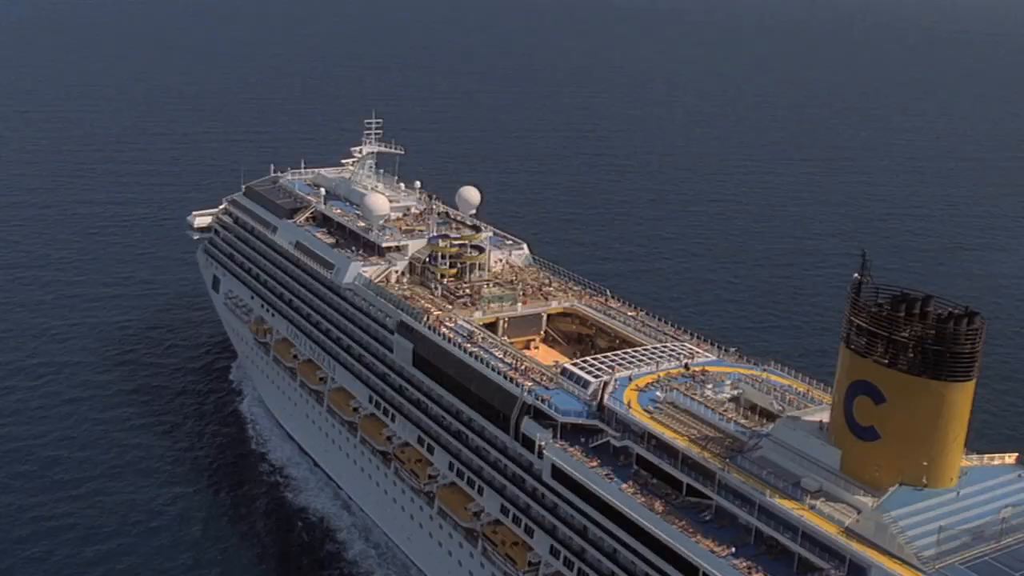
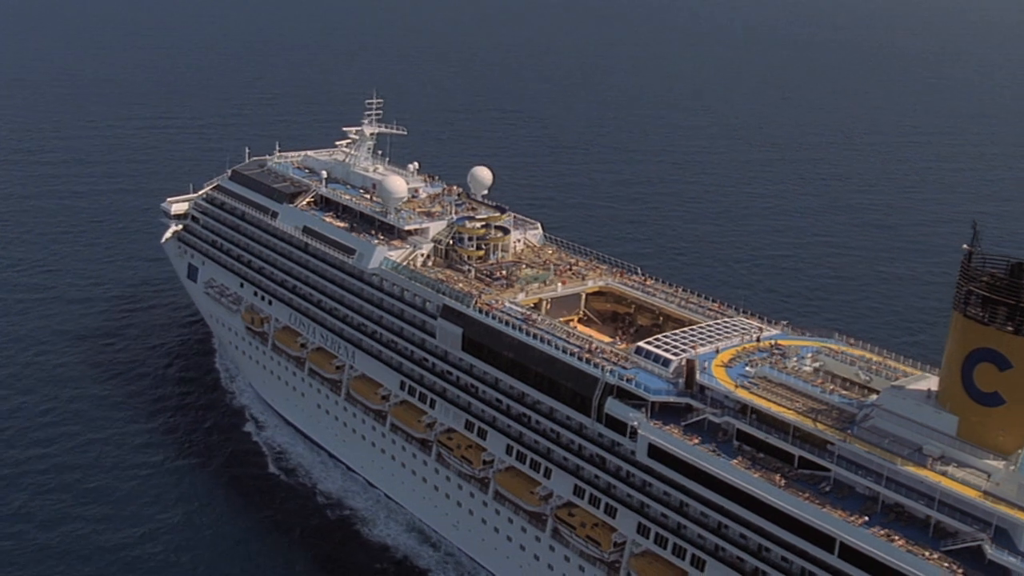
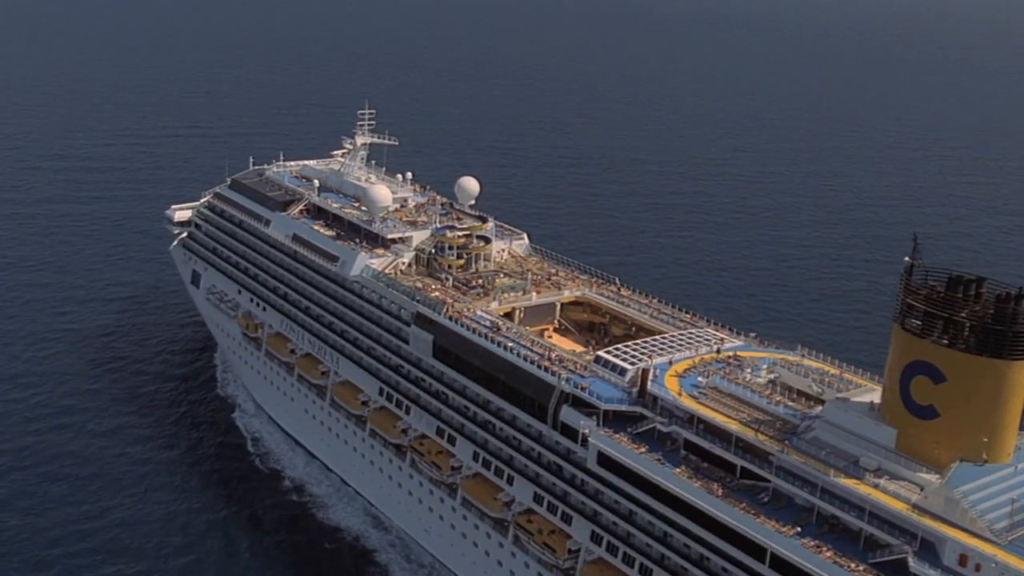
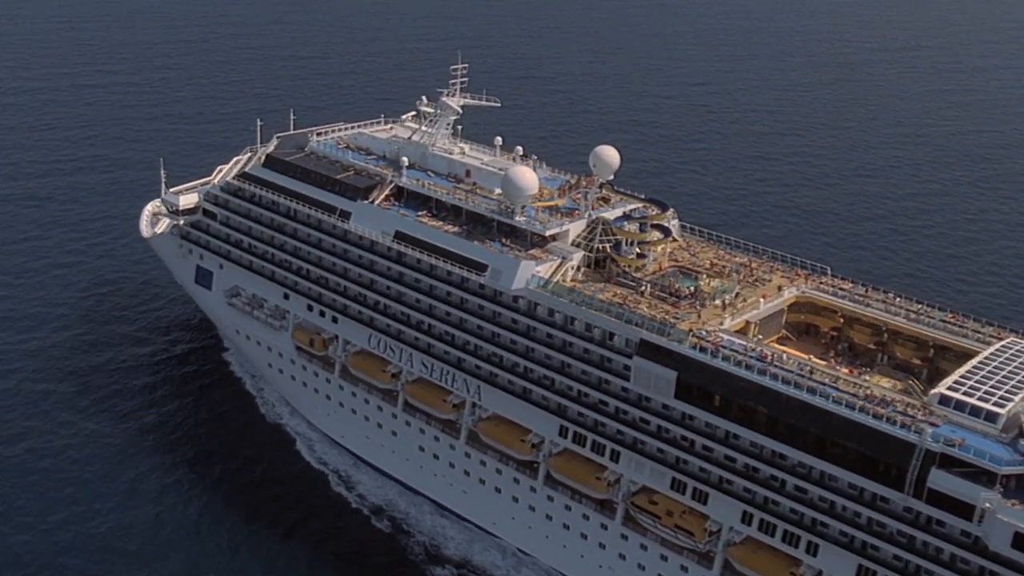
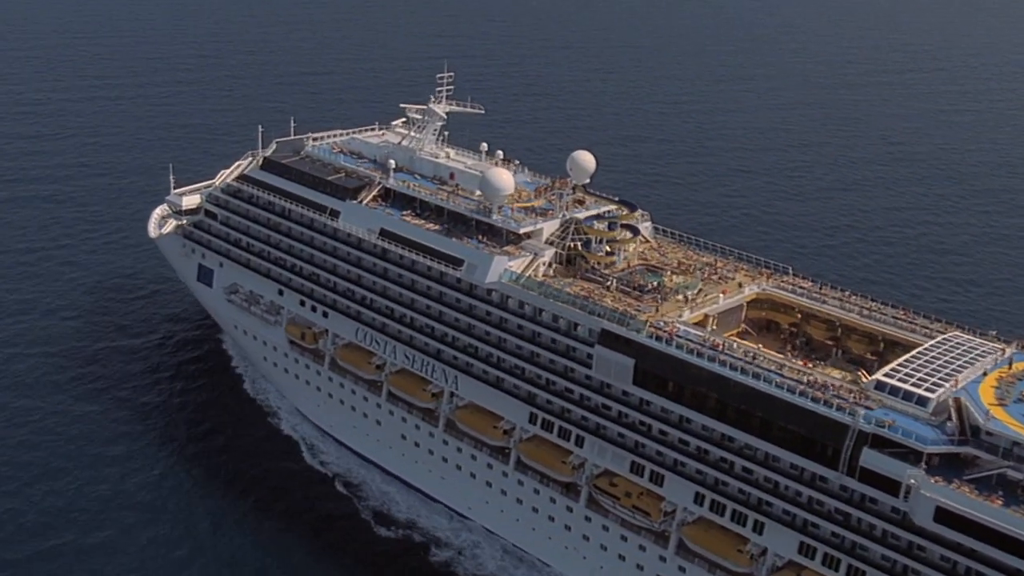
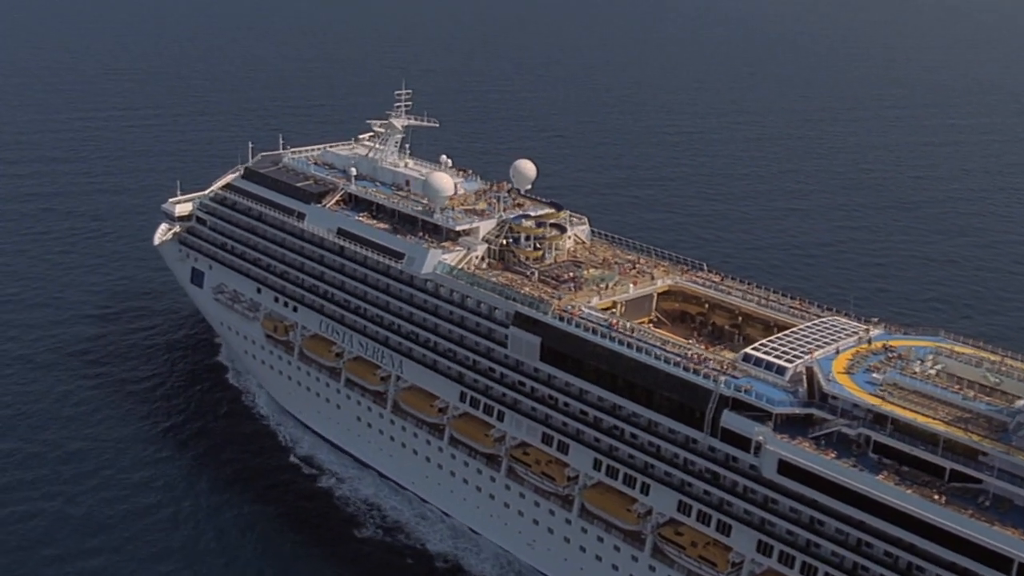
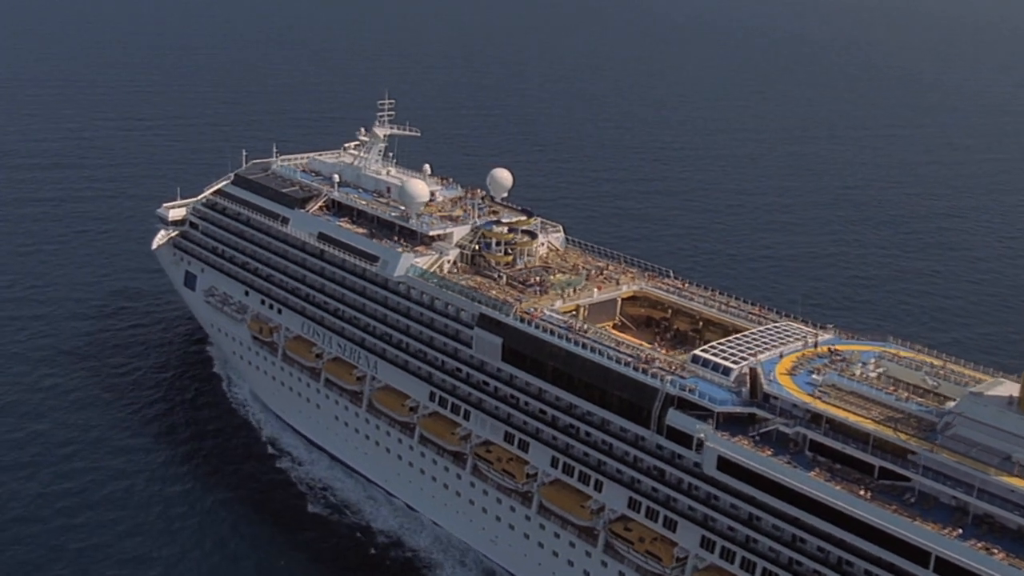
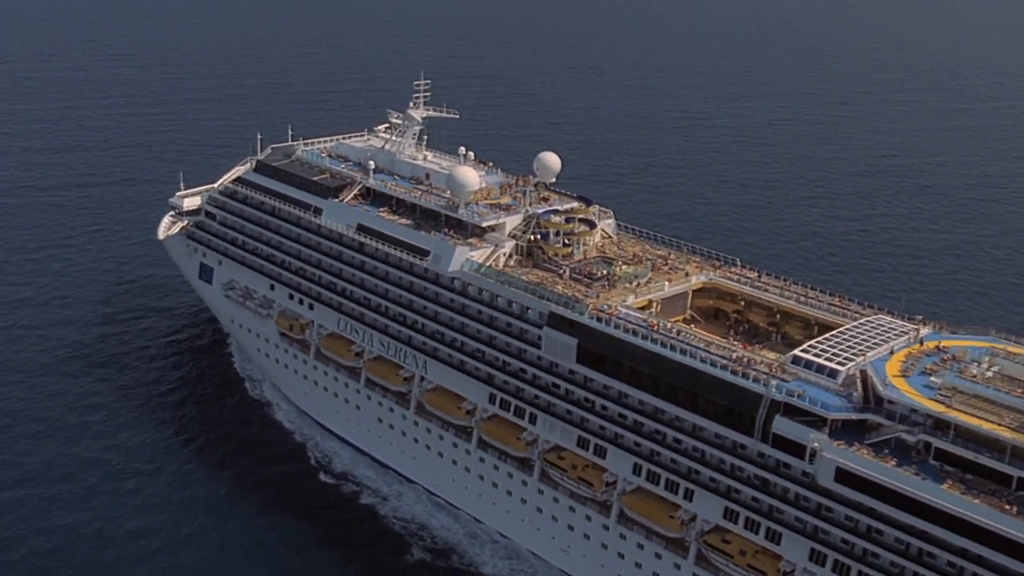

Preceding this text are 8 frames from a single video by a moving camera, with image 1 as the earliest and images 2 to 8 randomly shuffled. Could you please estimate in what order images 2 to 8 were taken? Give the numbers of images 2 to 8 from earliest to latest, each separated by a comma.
3, 2, 7, 6, 8, 5, 4
